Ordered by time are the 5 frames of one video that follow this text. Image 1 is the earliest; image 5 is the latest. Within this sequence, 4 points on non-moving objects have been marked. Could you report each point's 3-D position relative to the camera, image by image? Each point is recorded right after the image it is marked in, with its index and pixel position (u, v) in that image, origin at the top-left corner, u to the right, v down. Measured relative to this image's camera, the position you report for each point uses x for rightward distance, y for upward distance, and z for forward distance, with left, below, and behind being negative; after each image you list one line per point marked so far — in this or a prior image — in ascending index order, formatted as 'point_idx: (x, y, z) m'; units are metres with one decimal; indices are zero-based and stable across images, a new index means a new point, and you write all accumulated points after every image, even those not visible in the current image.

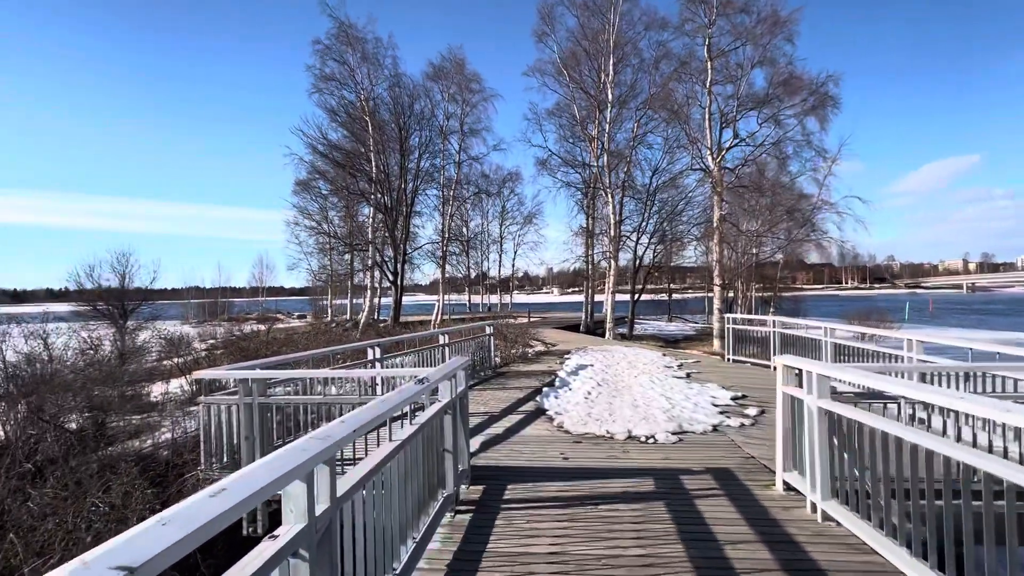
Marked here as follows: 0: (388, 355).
0: (-2.3, -1.3, +8.6) m
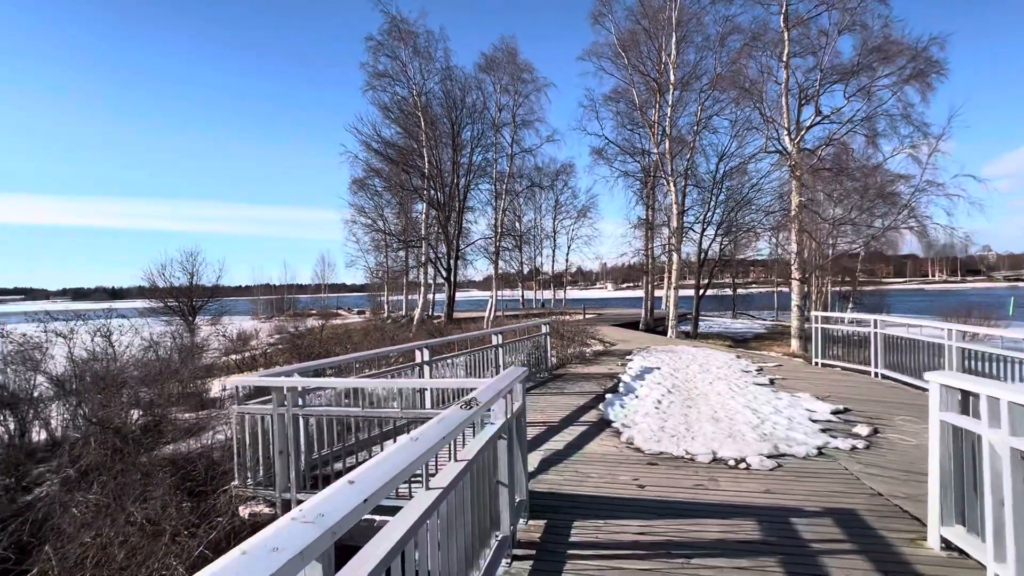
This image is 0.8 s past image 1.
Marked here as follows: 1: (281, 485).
0: (-1.3, -1.2, +8.1) m
1: (-2.1, -1.8, +4.5) m
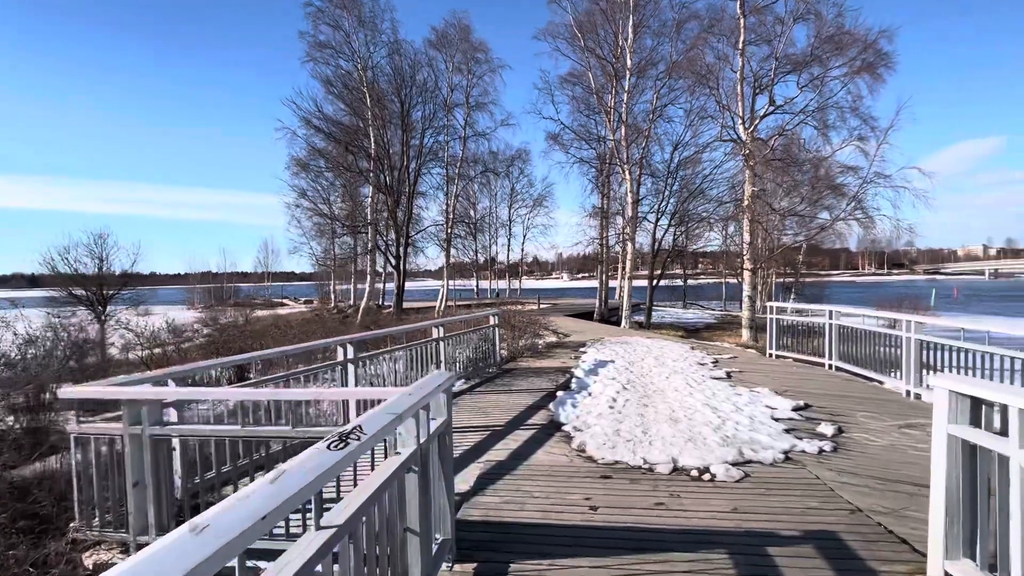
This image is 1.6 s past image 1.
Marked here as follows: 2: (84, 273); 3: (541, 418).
0: (-2.2, -1.0, +7.1) m
1: (-2.7, -1.7, +3.5) m
2: (-17.4, +0.7, +19.6) m
3: (+0.4, -1.7, +6.5) m
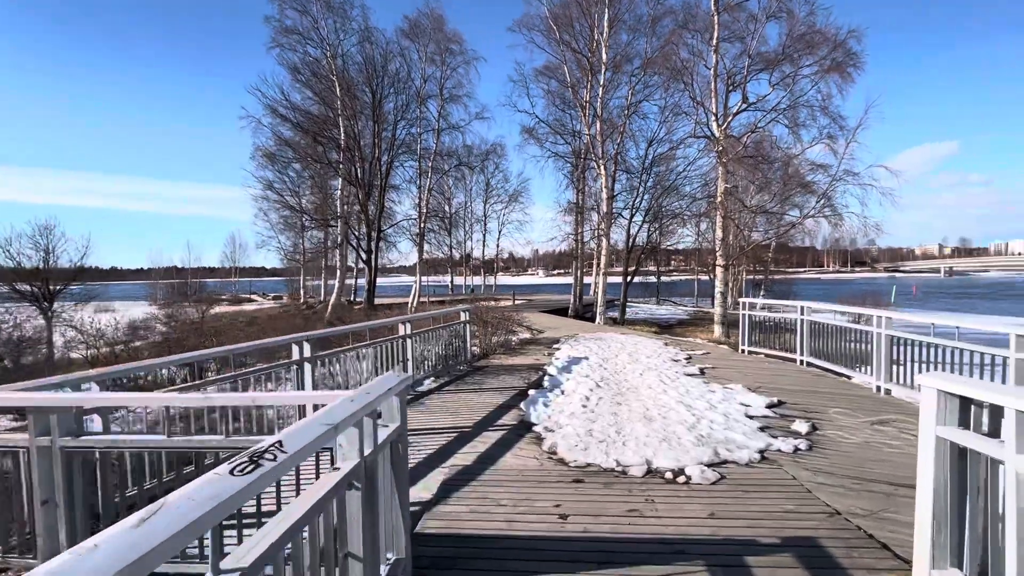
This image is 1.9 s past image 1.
0: (-2.6, -0.9, +6.7) m
1: (-2.9, -1.7, +3.0) m
2: (-18.5, +0.9, +18.4) m
3: (0.0, -1.7, +6.2) m
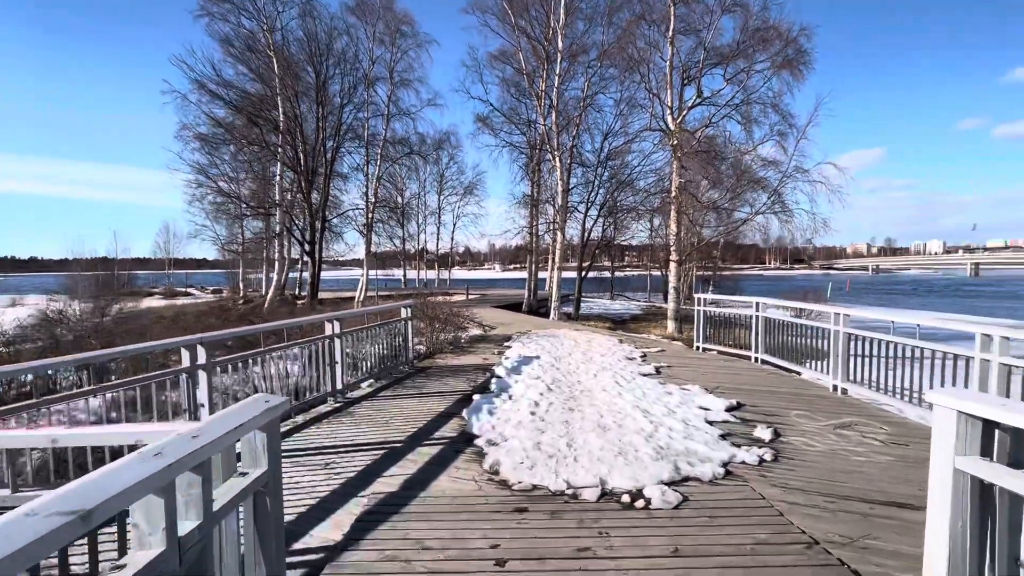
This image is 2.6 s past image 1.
0: (-3.3, -0.8, +5.8) m
1: (-3.3, -1.6, +2.1) m
2: (-20.2, +1.2, +16.0) m
3: (-0.7, -1.6, +5.5) m
